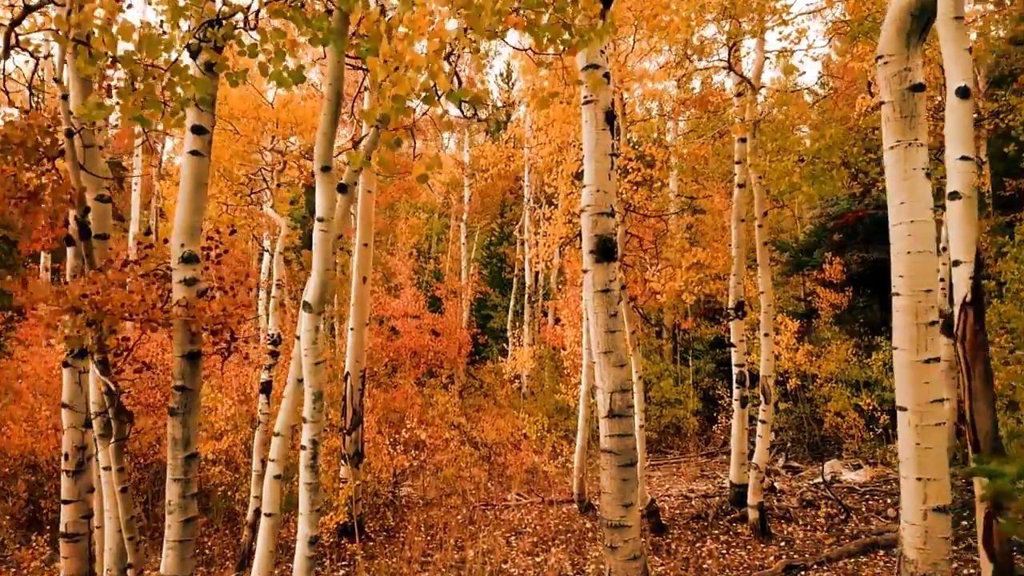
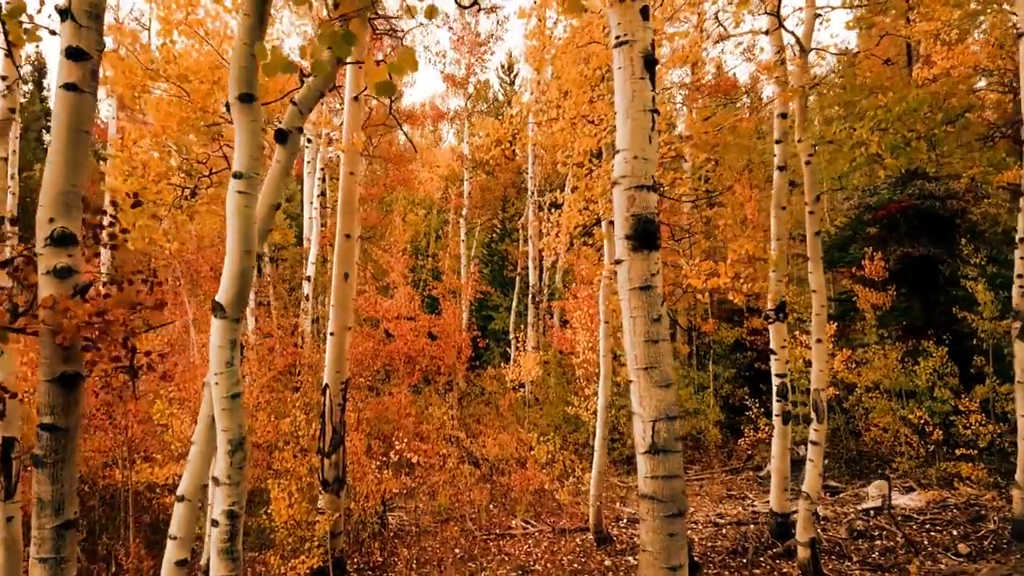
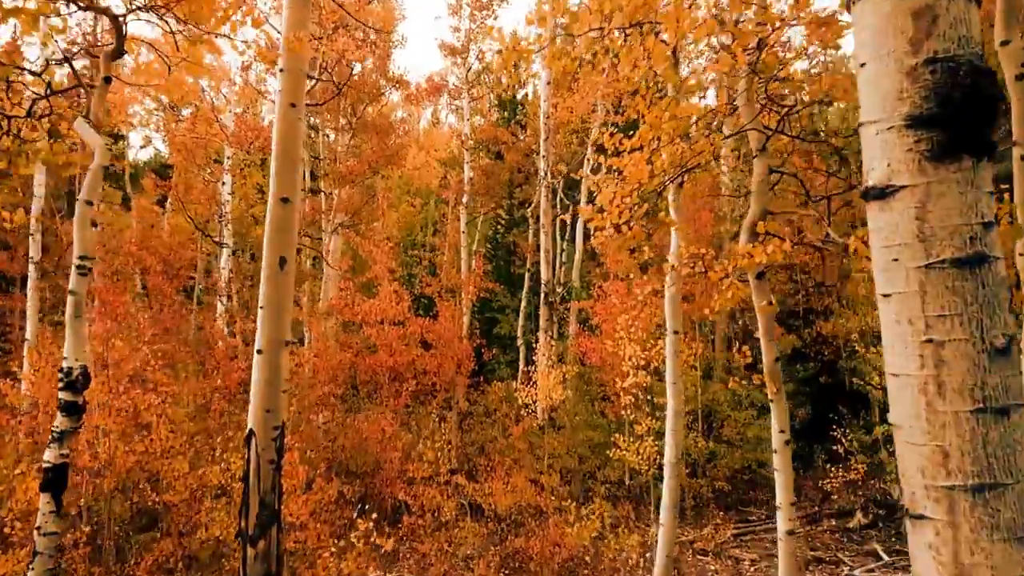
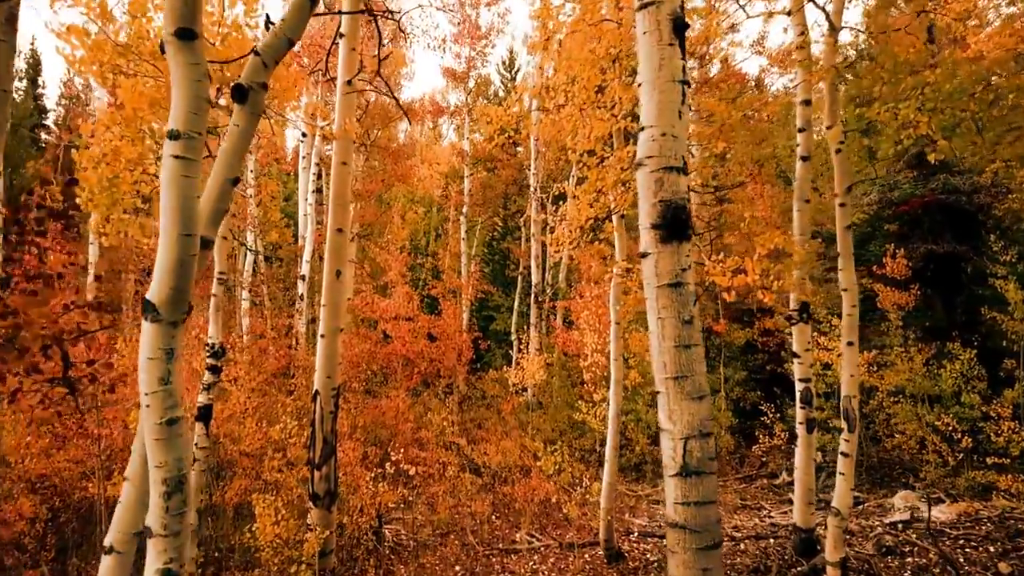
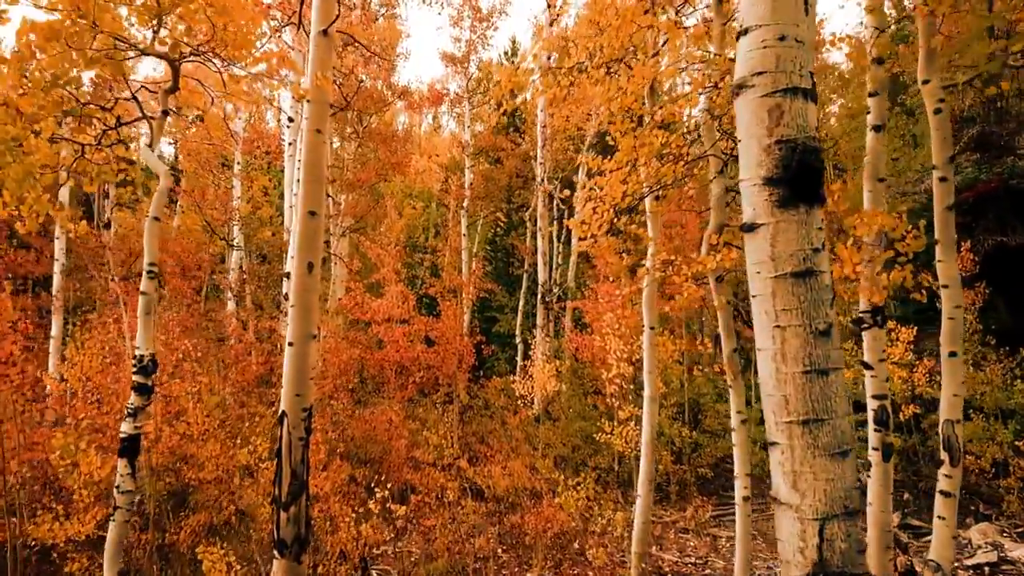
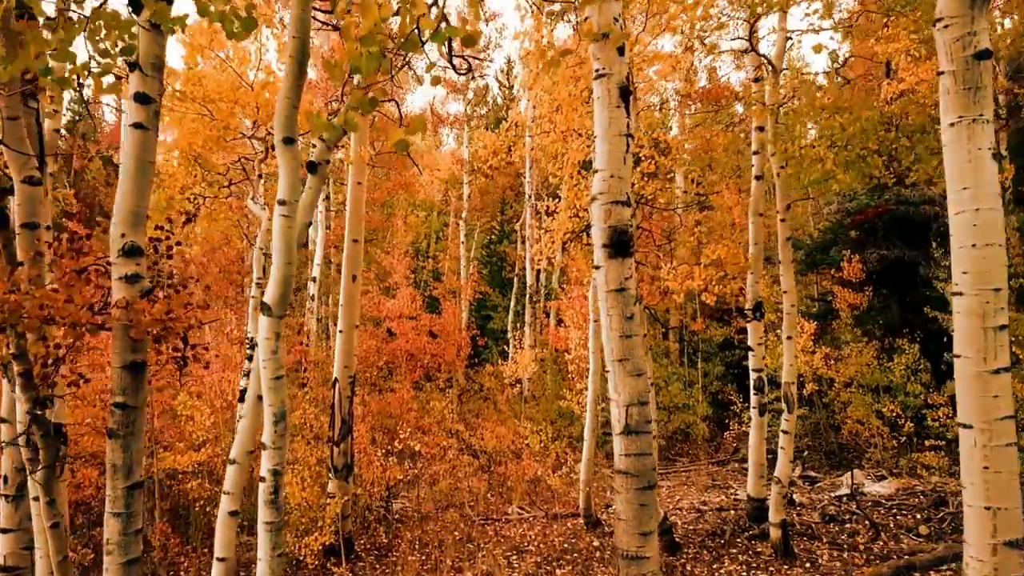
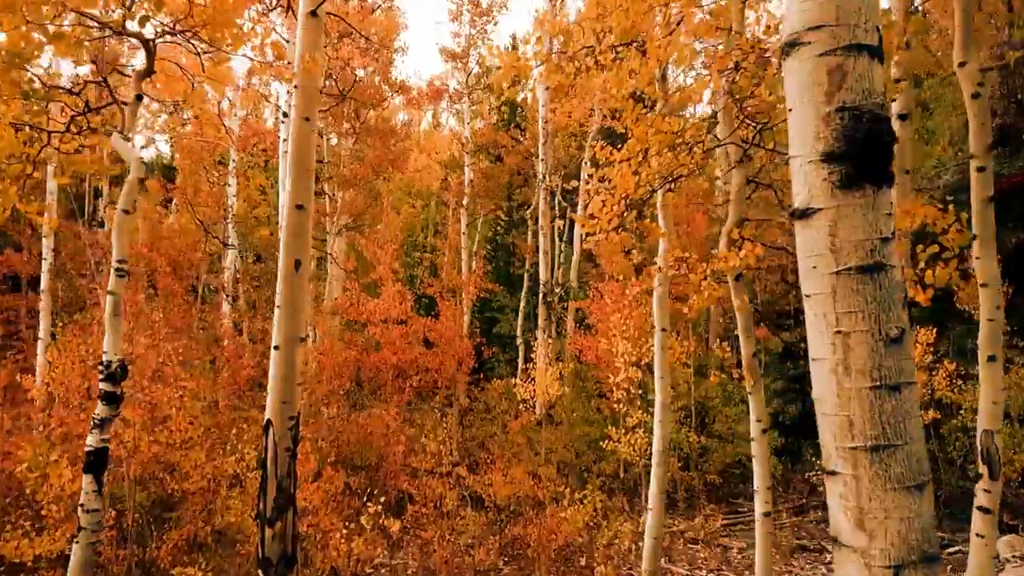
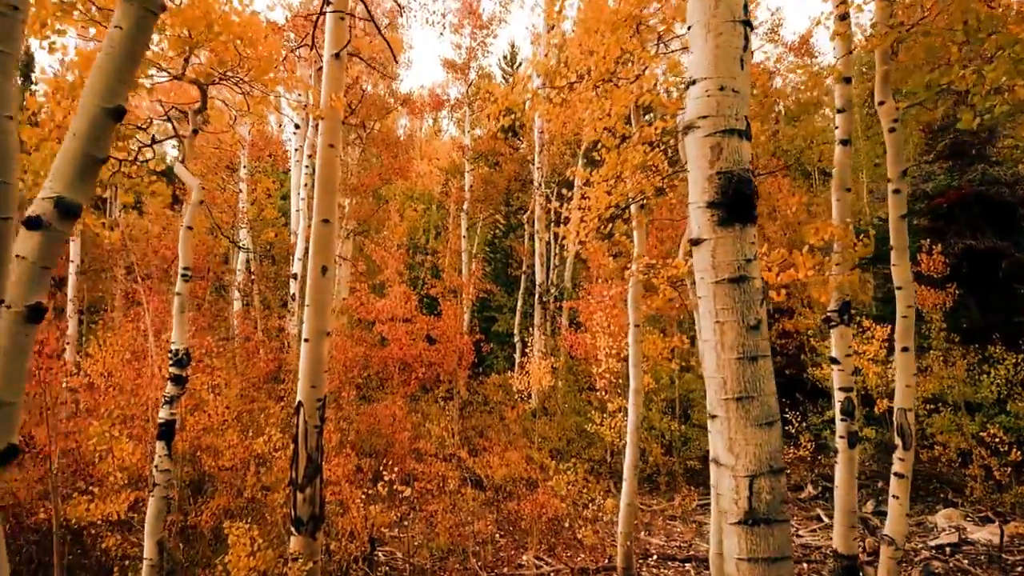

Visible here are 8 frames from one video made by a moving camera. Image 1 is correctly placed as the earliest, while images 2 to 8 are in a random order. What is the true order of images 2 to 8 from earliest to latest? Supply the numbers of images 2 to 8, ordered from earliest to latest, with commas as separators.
6, 2, 4, 8, 5, 7, 3
